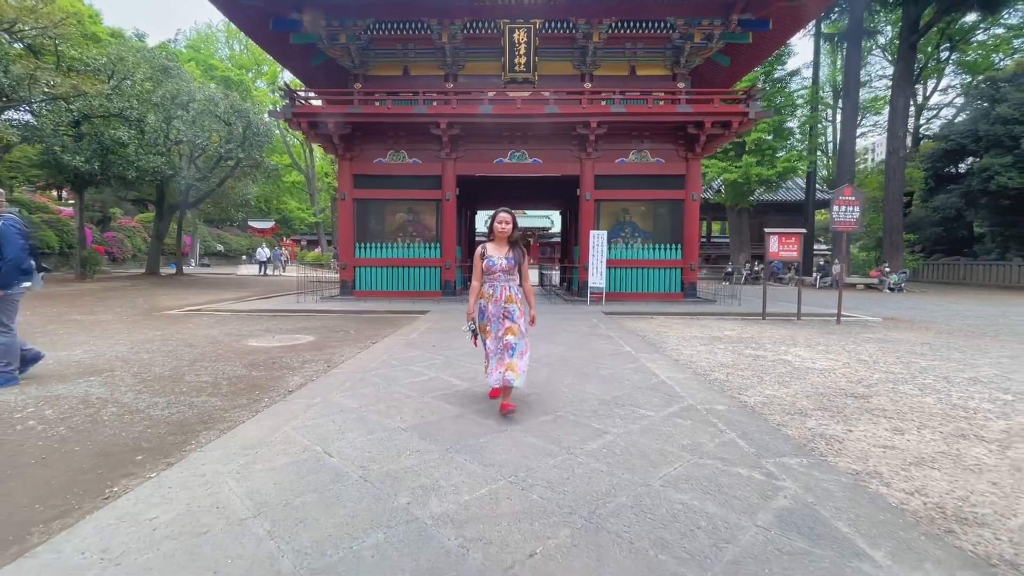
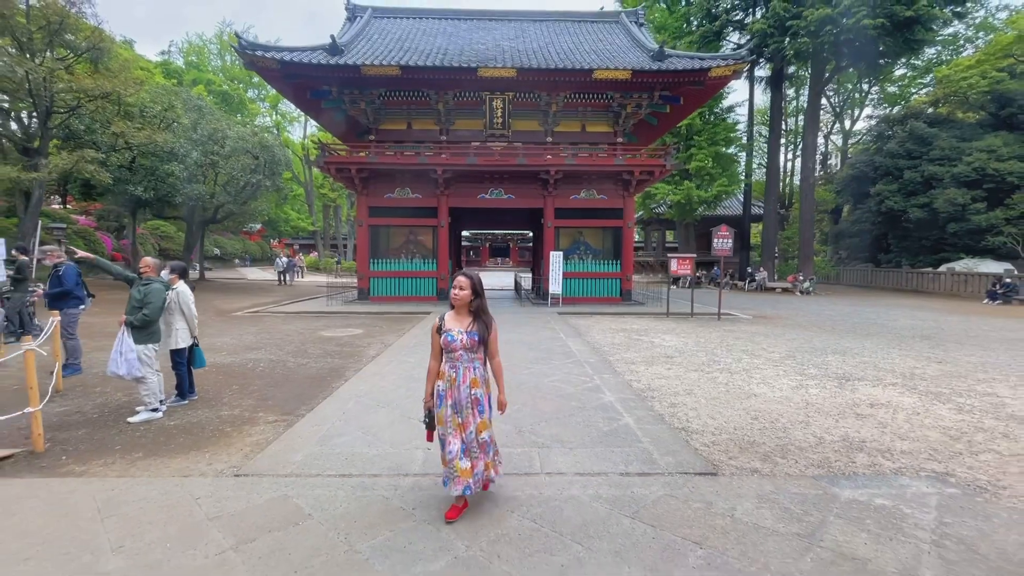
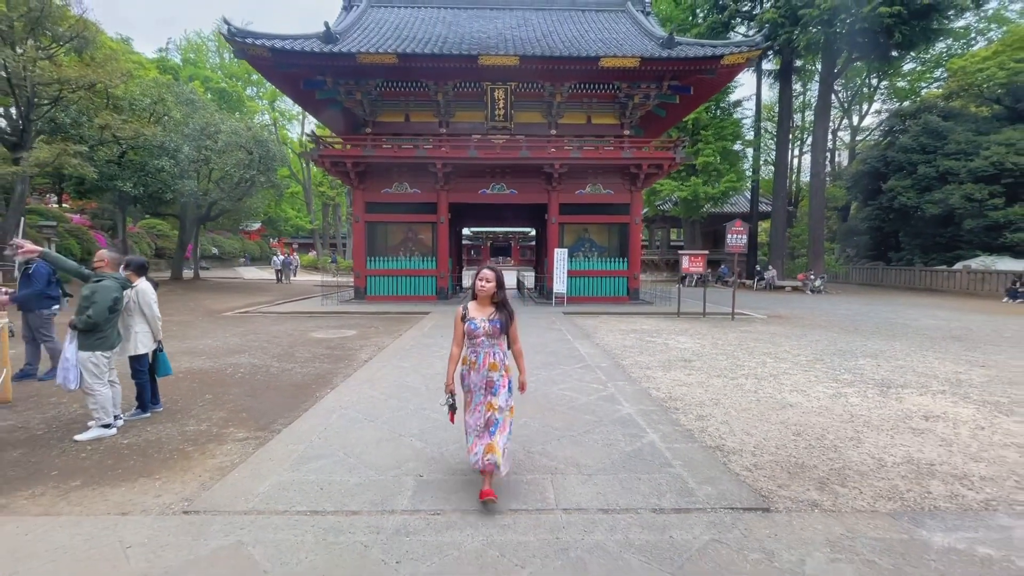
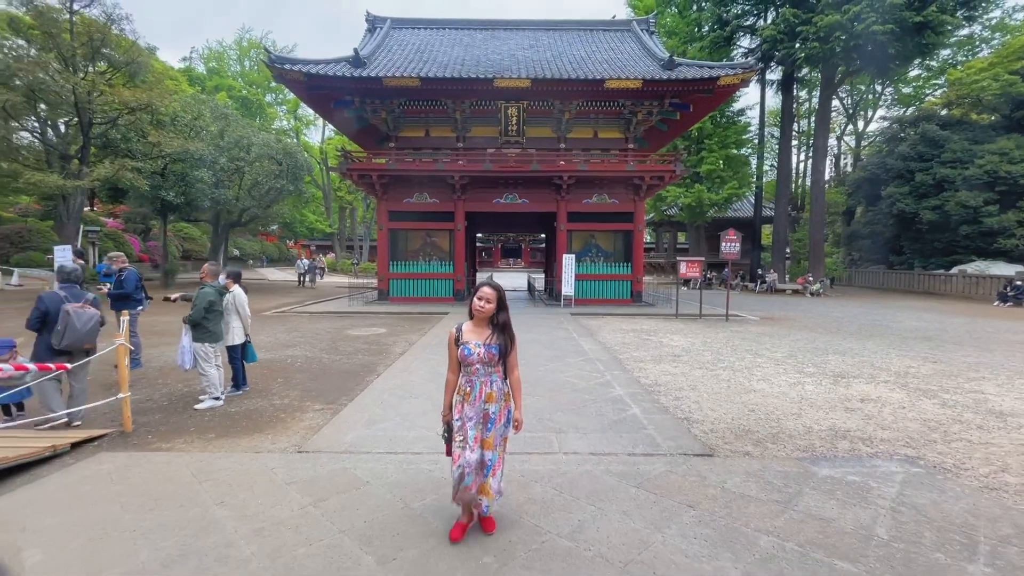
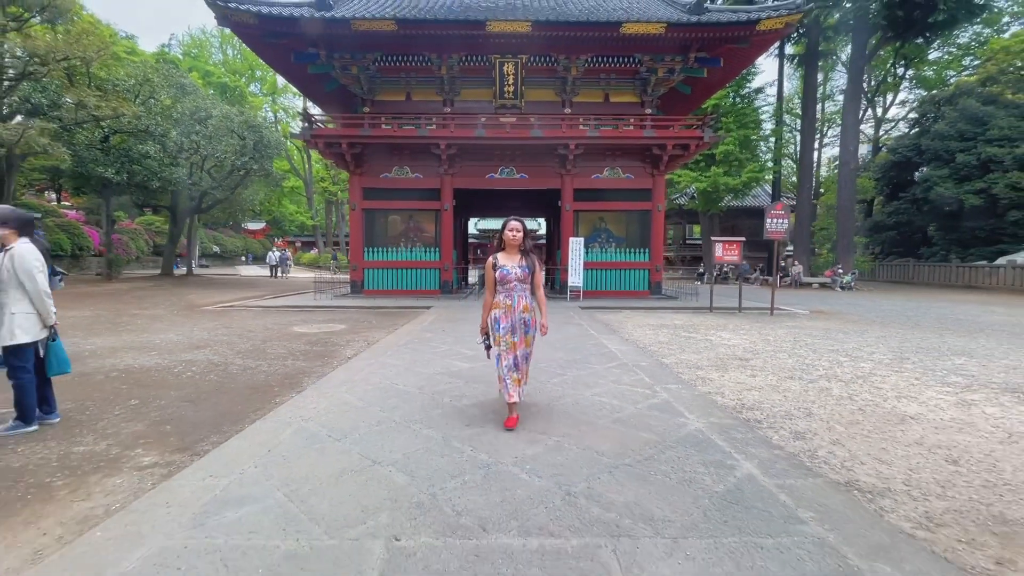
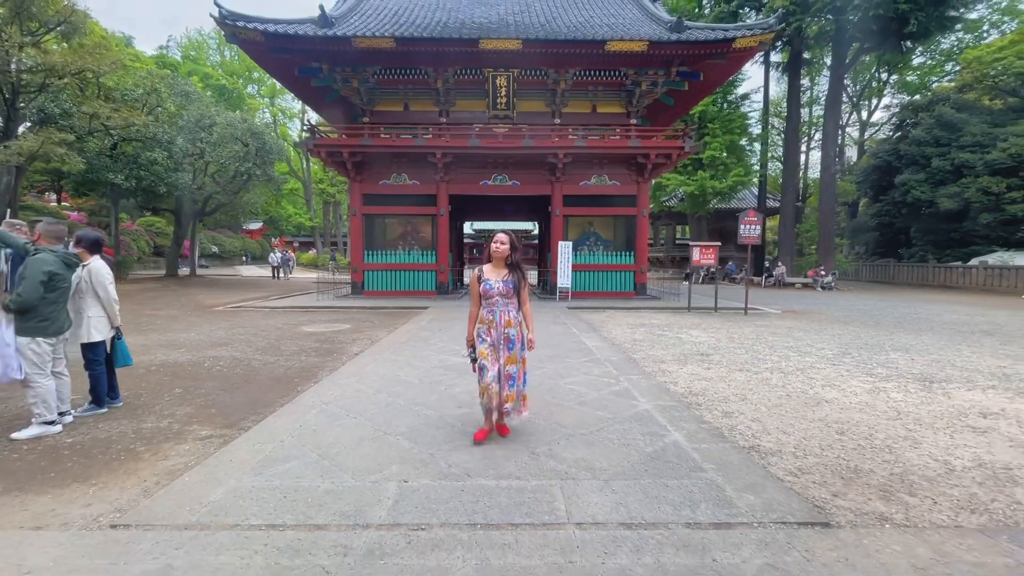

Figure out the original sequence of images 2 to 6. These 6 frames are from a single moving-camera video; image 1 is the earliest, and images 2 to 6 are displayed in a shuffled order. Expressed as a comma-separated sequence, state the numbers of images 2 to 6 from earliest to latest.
5, 6, 3, 2, 4
